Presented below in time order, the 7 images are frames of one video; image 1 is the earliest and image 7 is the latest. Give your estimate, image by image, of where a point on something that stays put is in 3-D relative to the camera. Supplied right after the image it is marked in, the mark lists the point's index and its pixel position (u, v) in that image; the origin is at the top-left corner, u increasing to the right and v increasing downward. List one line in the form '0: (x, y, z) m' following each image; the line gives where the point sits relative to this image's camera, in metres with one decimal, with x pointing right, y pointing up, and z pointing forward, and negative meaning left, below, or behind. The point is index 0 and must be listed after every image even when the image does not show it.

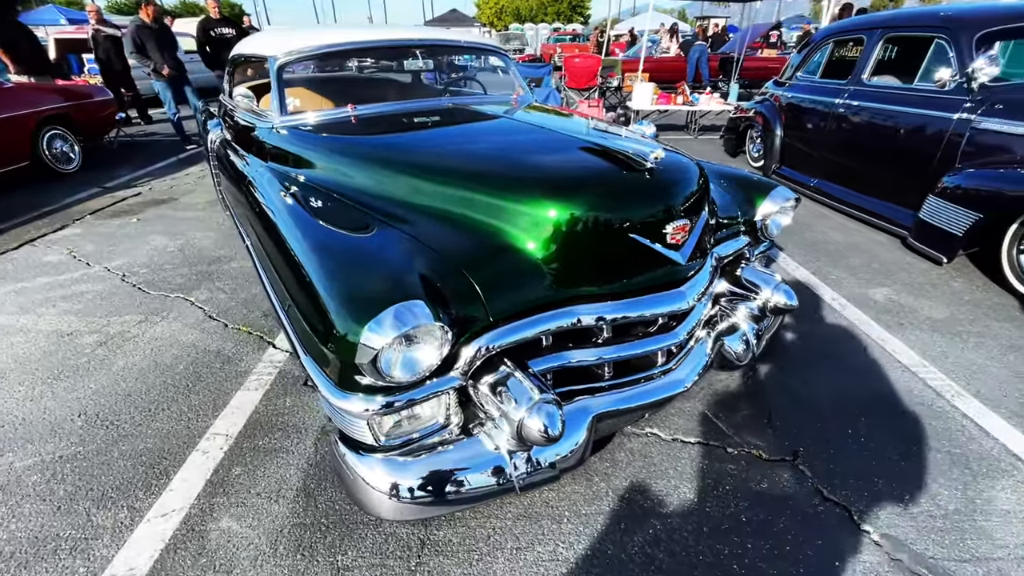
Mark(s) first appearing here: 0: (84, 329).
0: (-2.6, -0.3, +2.9) m
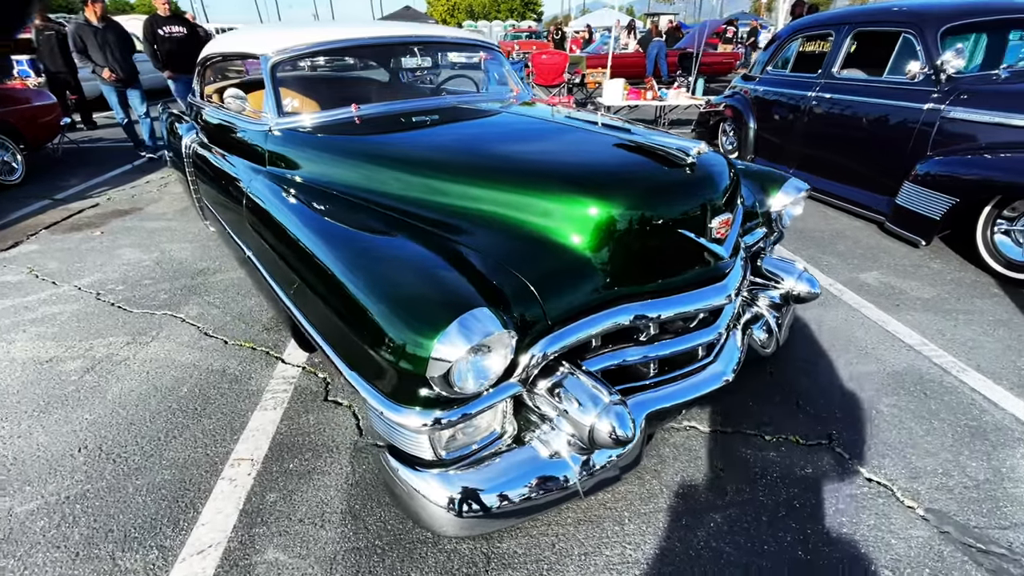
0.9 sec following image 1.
0: (-2.5, -0.4, +2.7) m
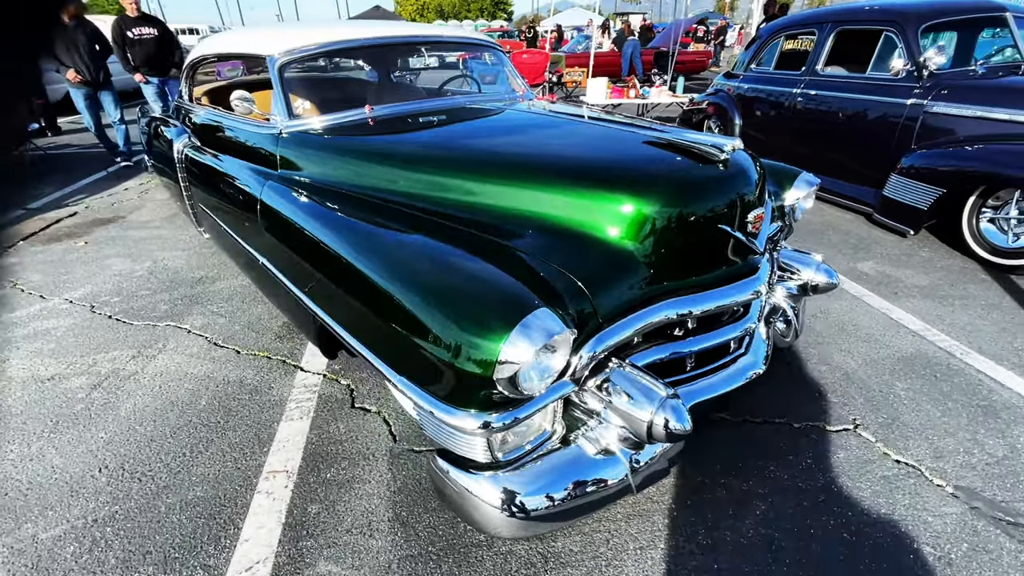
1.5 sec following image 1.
0: (-2.4, -0.4, +2.6) m
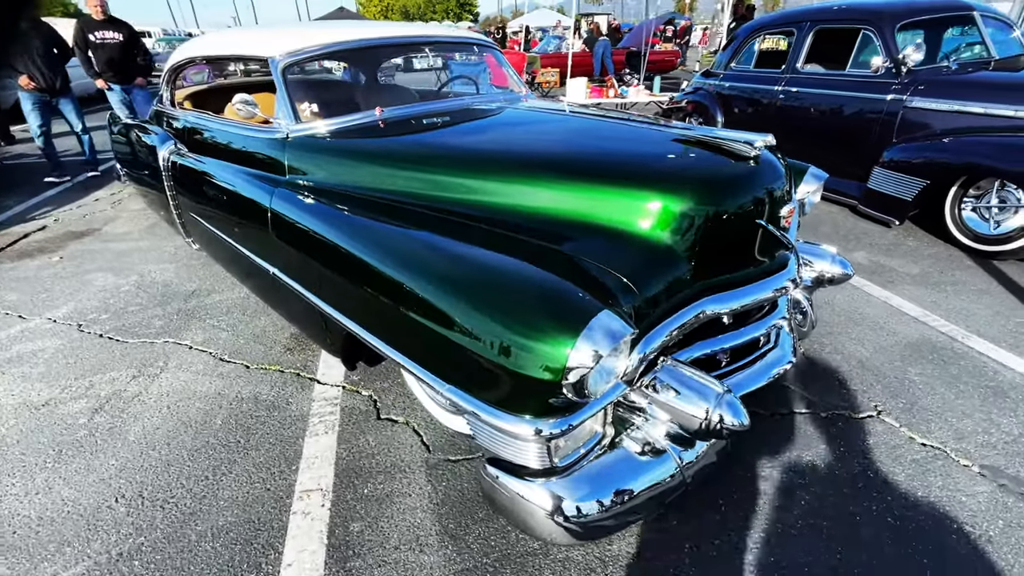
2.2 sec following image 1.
0: (-2.3, -0.5, +2.4) m
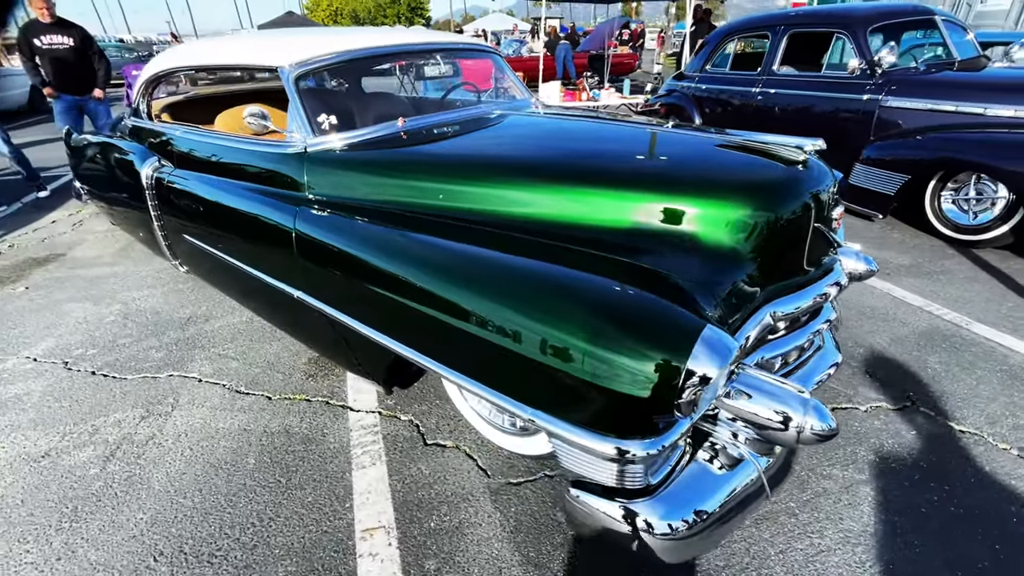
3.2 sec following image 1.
0: (-2.0, -0.7, +2.2) m
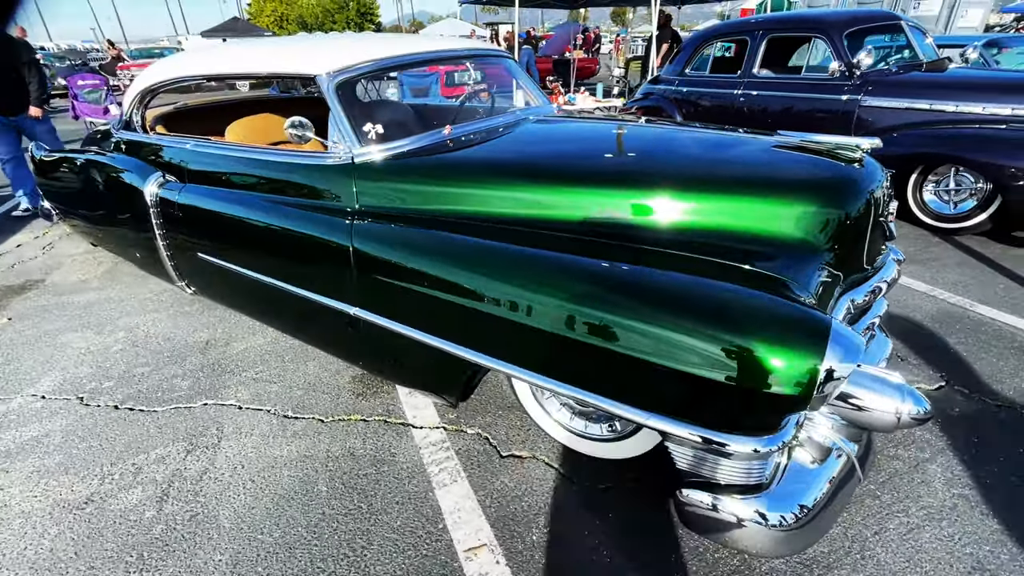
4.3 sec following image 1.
0: (-1.7, -0.8, +2.0) m
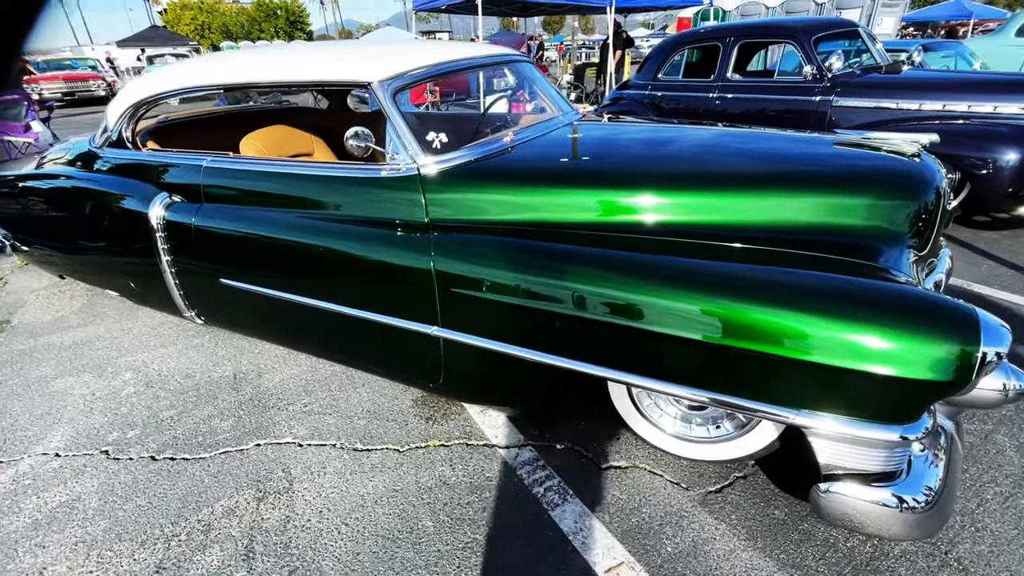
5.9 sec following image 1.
0: (-1.2, -1.0, +1.8) m
